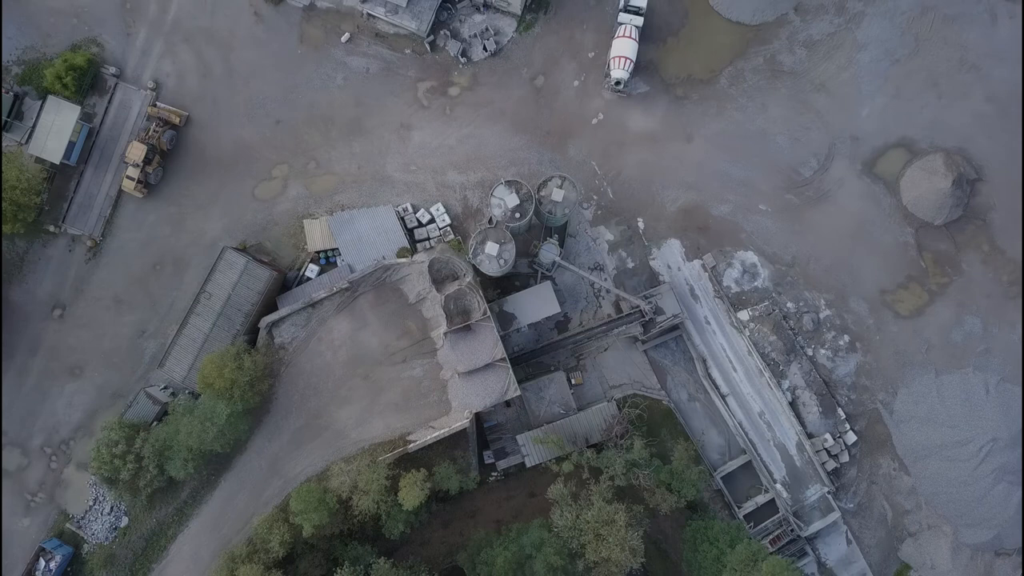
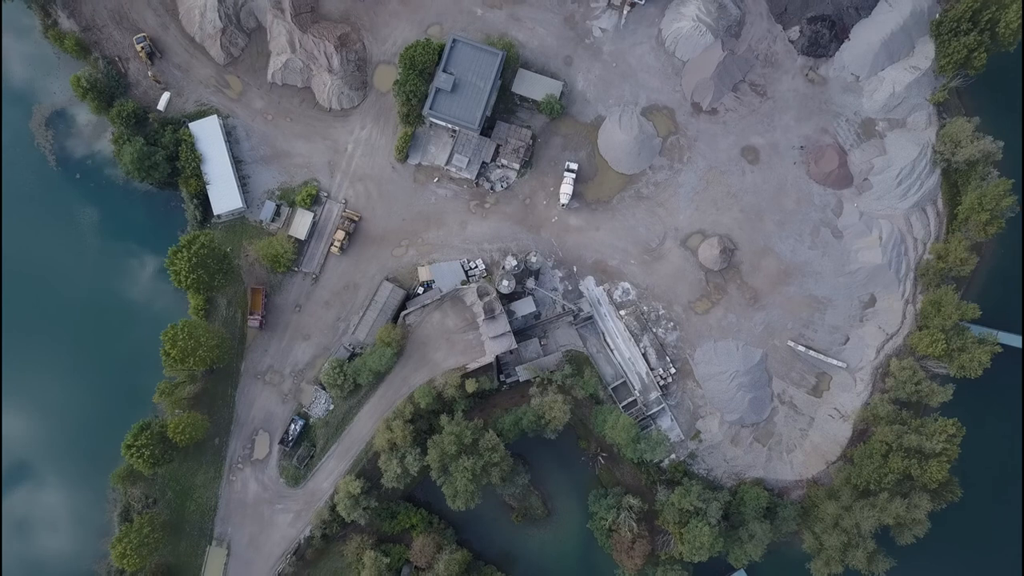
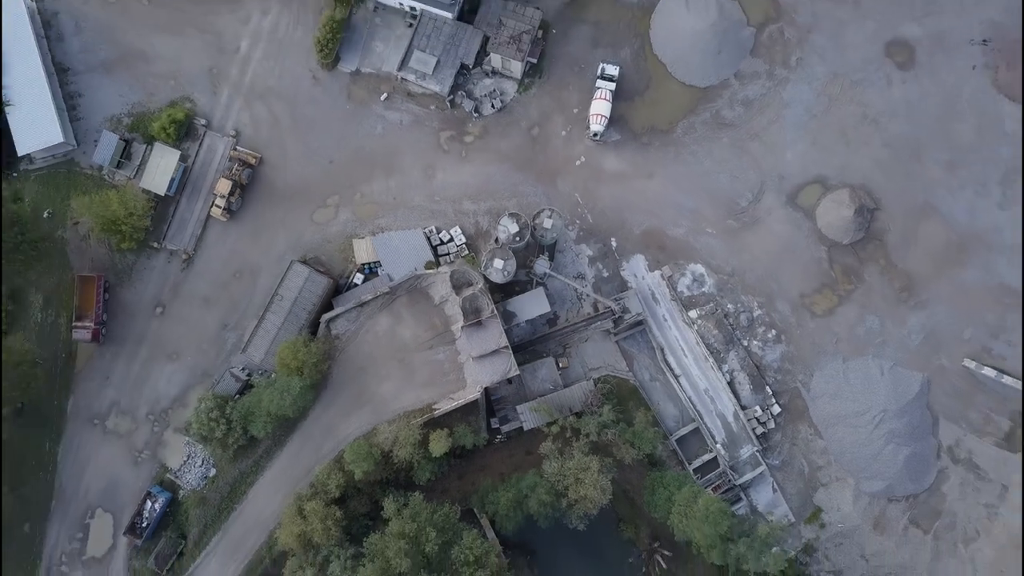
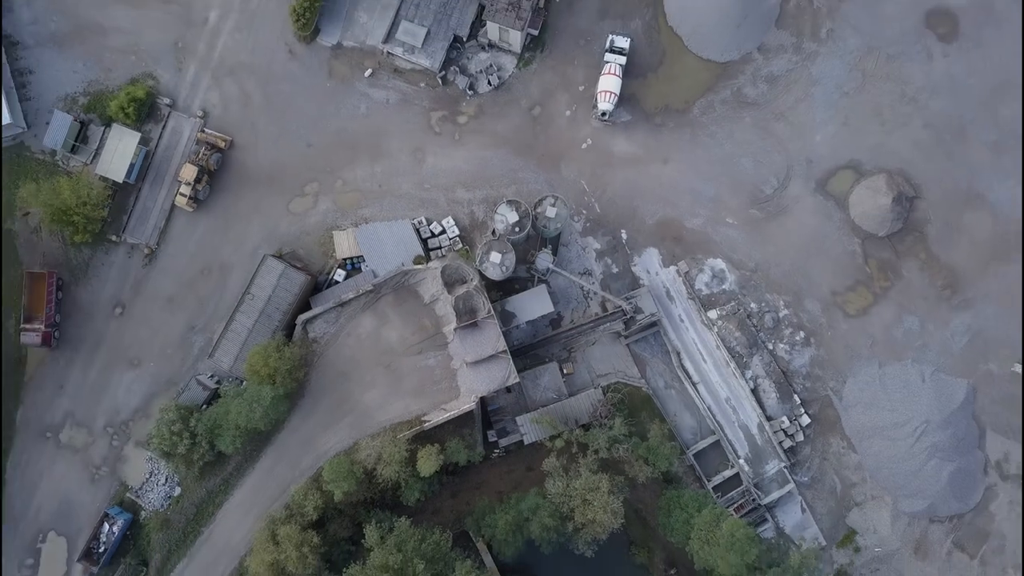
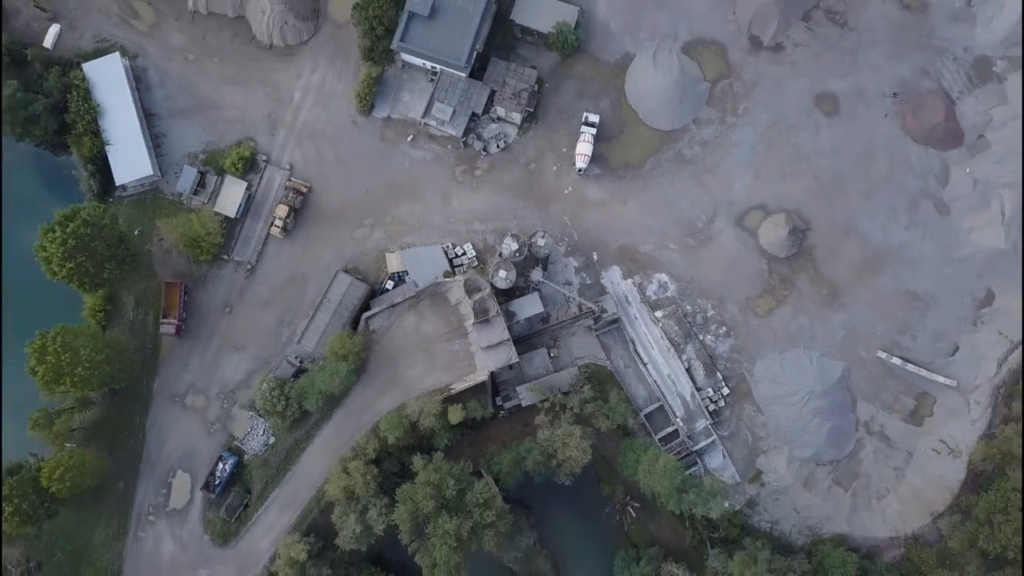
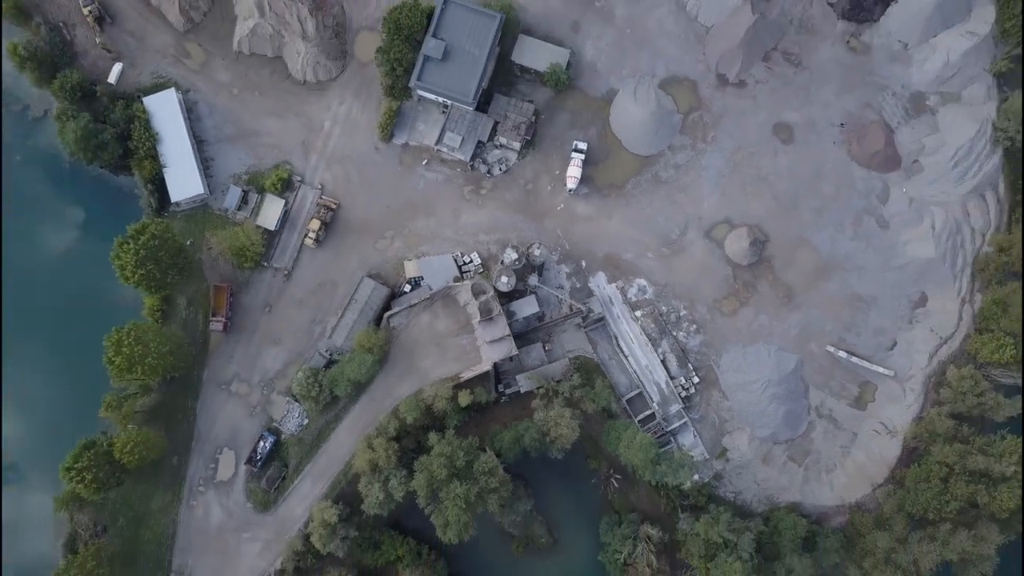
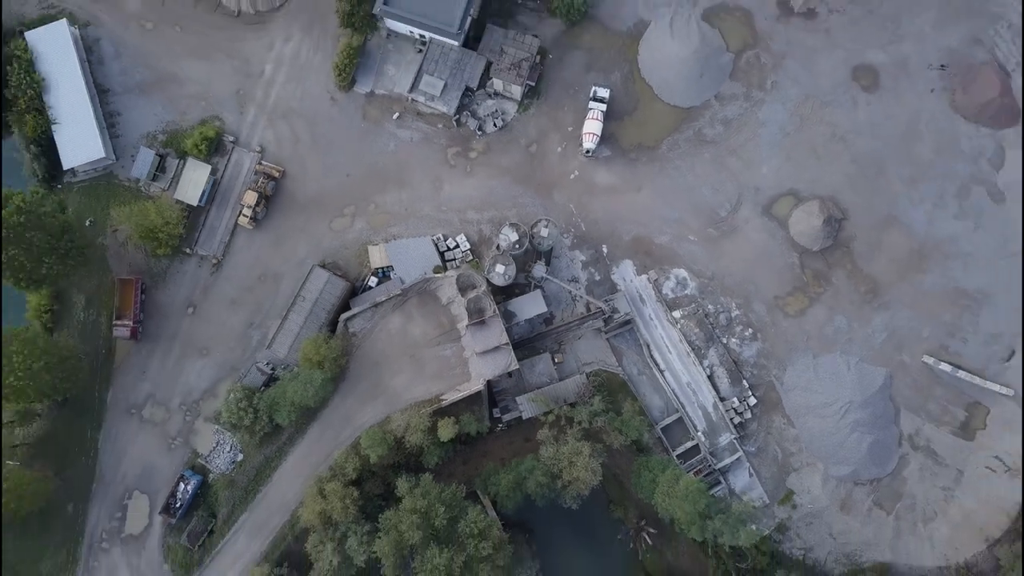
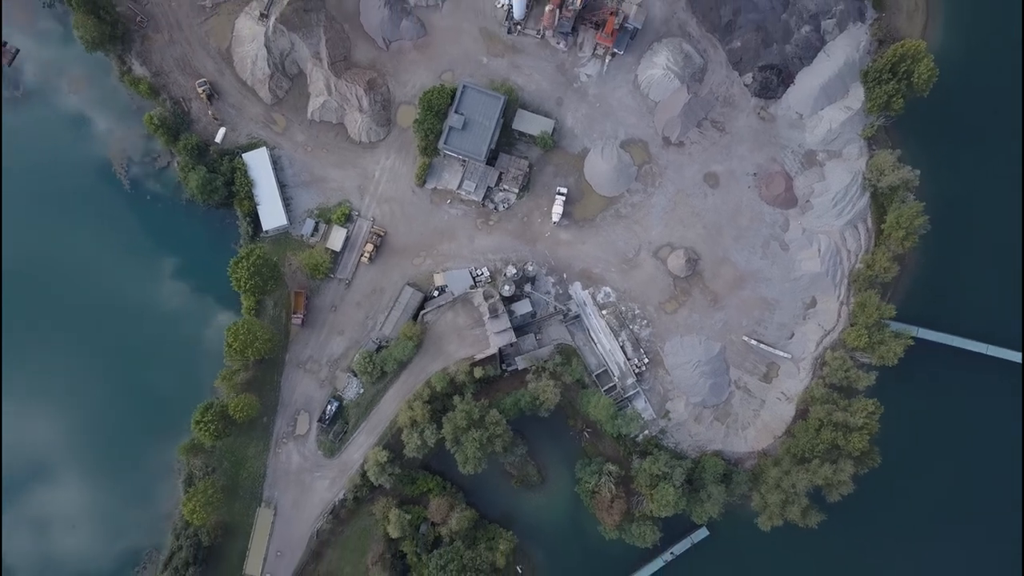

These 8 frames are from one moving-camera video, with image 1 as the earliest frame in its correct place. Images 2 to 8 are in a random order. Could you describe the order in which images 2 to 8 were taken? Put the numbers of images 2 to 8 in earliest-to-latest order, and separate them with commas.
4, 3, 7, 5, 6, 2, 8
